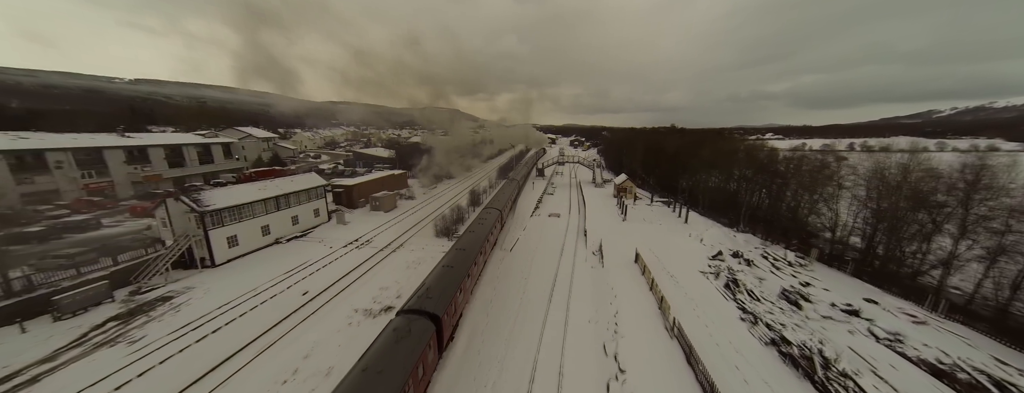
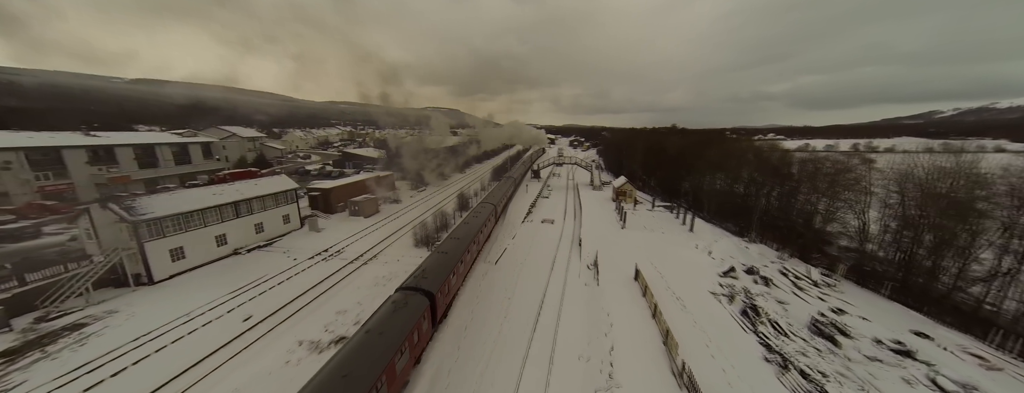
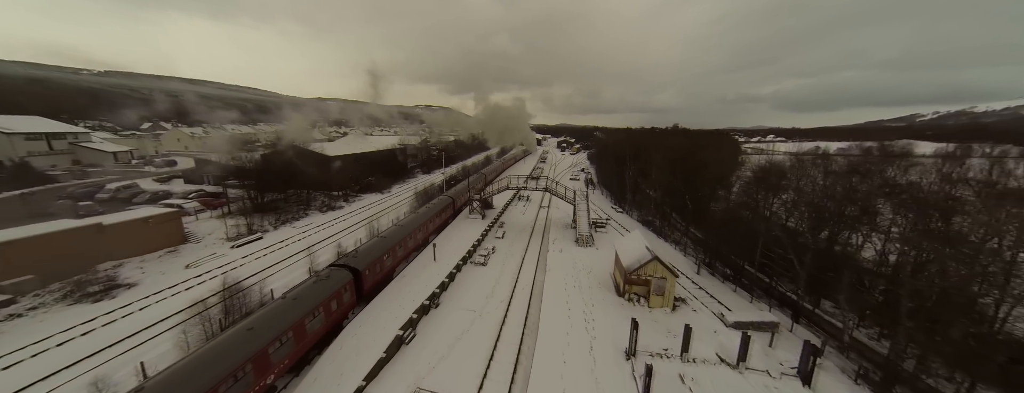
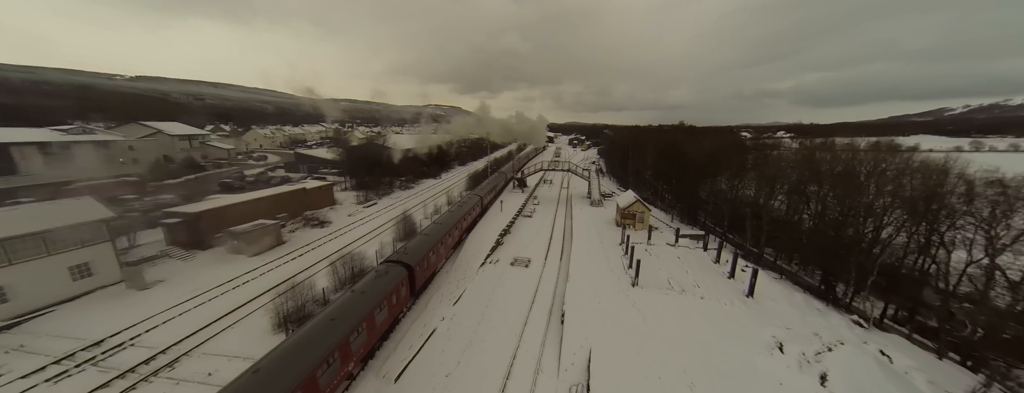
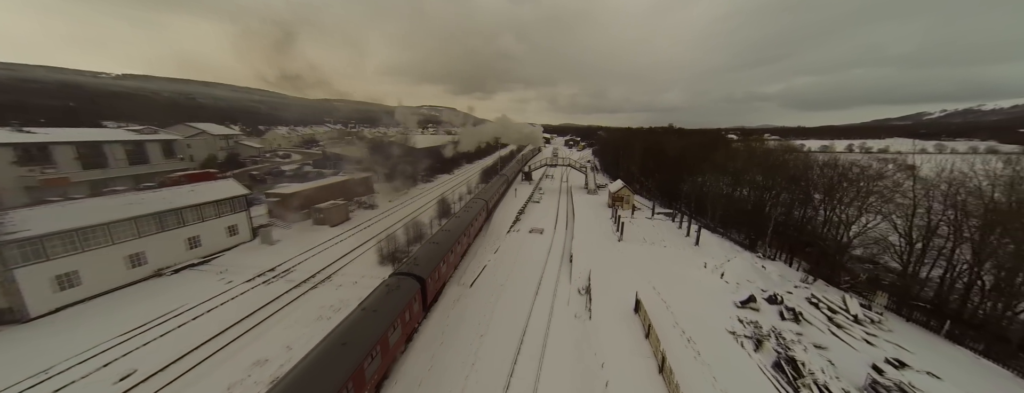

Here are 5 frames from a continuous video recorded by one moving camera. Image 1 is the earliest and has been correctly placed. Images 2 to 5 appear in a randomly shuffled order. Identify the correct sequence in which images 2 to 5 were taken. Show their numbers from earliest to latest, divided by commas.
2, 5, 4, 3
